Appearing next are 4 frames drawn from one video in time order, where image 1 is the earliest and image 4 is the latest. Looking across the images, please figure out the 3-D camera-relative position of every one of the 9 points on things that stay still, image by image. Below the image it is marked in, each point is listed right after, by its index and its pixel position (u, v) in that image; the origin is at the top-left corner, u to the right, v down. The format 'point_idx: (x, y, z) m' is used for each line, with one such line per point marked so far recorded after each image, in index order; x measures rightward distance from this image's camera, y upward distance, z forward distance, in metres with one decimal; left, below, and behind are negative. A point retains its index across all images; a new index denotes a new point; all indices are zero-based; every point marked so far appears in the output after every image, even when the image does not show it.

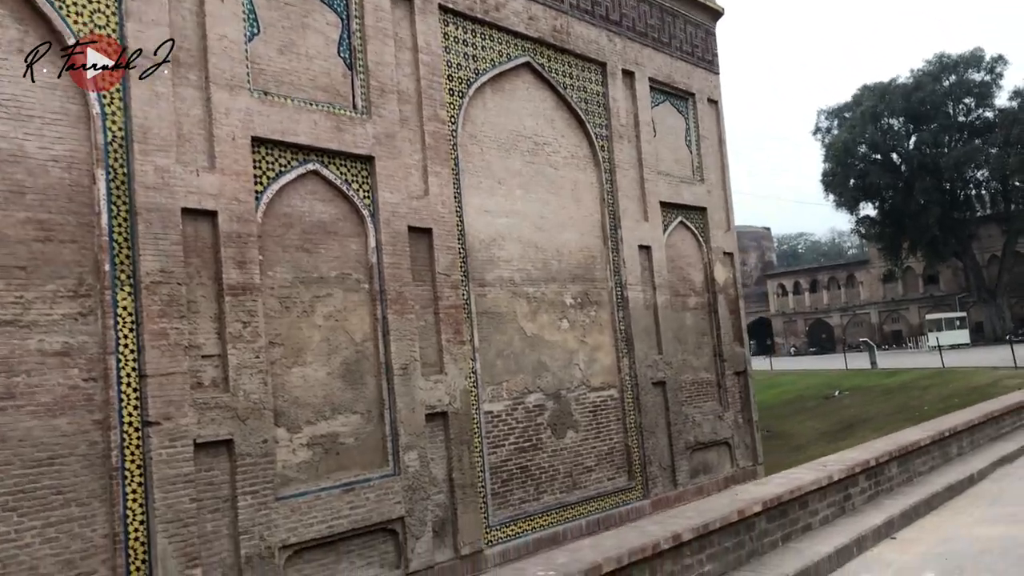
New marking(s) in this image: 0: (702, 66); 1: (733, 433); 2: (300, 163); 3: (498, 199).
0: (+2.1, +2.4, +10.0) m
1: (+2.3, -1.5, +9.4) m
2: (-1.3, +0.8, +5.7) m
3: (-0.1, +0.7, +7.2) m
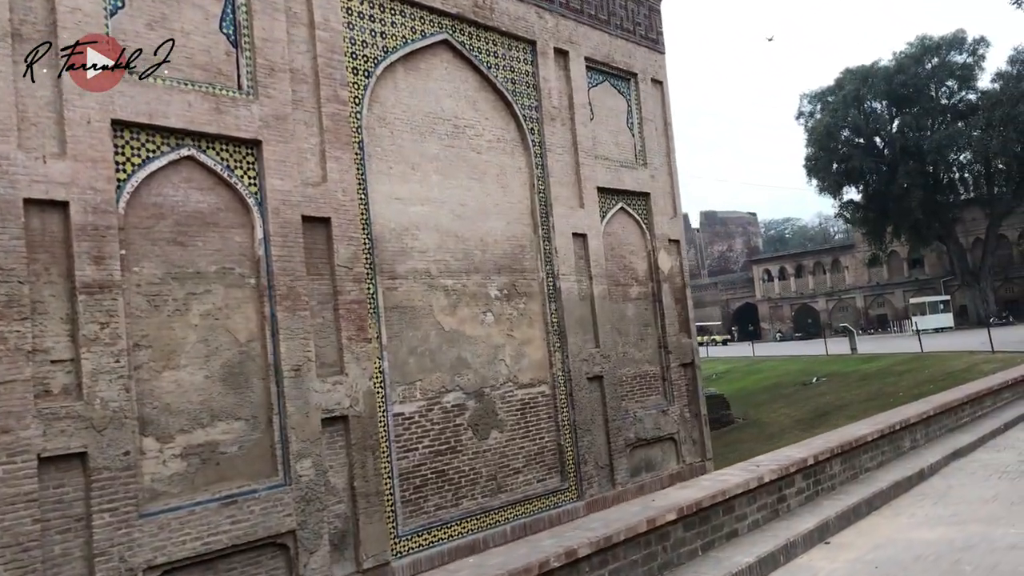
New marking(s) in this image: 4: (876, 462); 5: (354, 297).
0: (+1.4, +2.5, +9.5) m
1: (+1.6, -1.4, +9.0) m
2: (-1.9, +0.8, +5.2) m
3: (-0.7, +0.8, +6.7) m
4: (+3.1, -1.5, +7.8) m
5: (-1.0, -0.1, +6.0) m
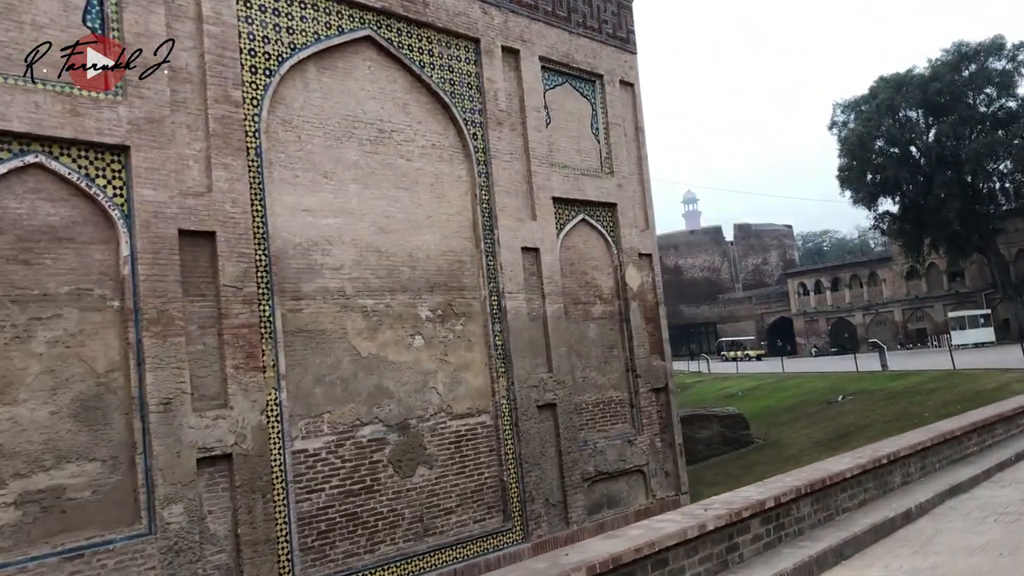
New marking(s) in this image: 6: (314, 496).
0: (+1.0, +2.3, +8.8) m
1: (+1.2, -1.5, +8.3) m
2: (-2.5, +0.7, +4.6) m
3: (-1.2, +0.6, +6.1) m
4: (+2.6, -1.6, +7.0) m
5: (-1.6, -0.2, +5.4) m
6: (-1.2, -1.3, +5.7) m
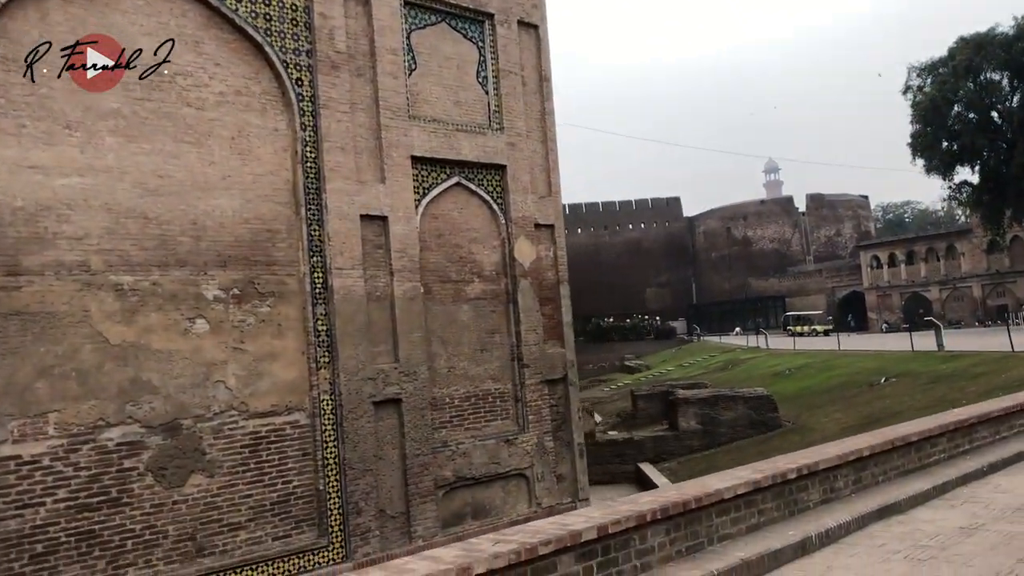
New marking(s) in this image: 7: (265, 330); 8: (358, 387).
0: (0.0, +2.5, +7.6) m
1: (+0.2, -1.3, +7.1) m
2: (-3.8, +0.8, +3.7) m
3: (-2.4, +0.8, +5.1) m
4: (+1.5, -1.5, +5.8) m
5: (-2.8, -0.1, +4.5) m
6: (-2.5, -1.1, +4.7) m
7: (-1.5, -0.3, +5.8) m
8: (-1.0, -0.6, +6.1) m
